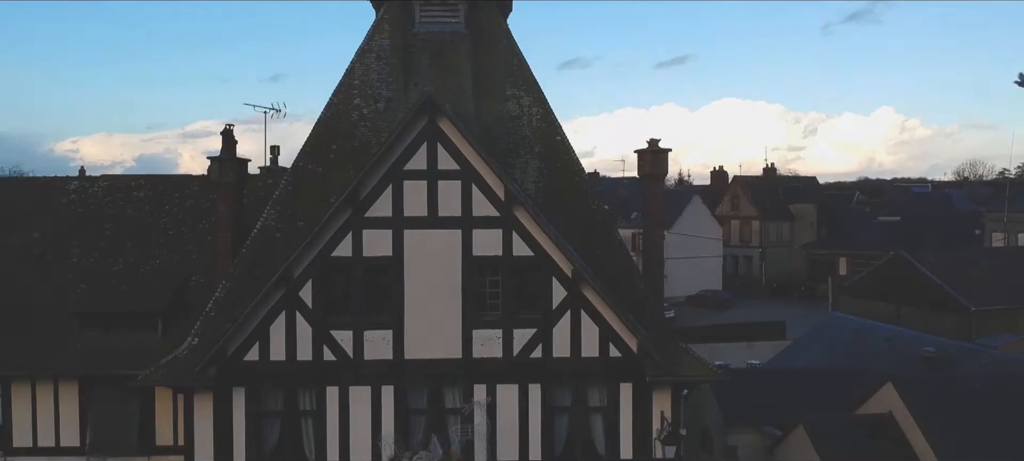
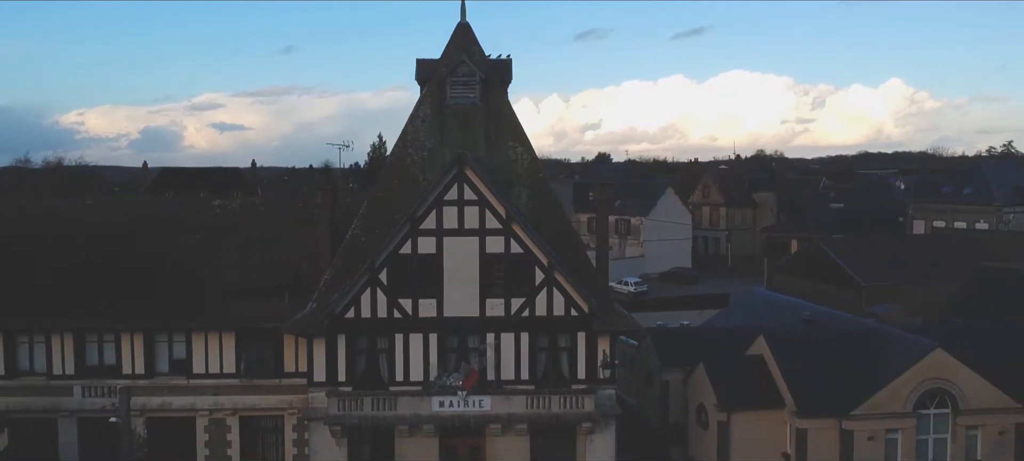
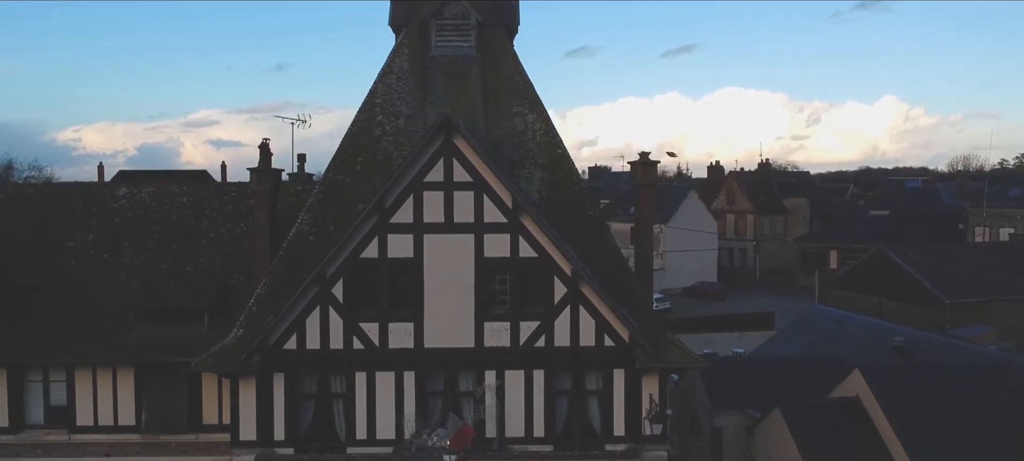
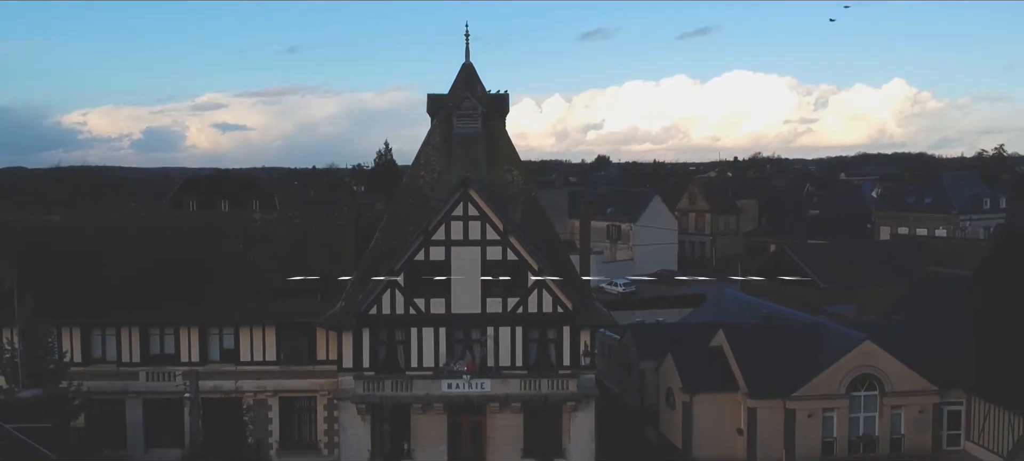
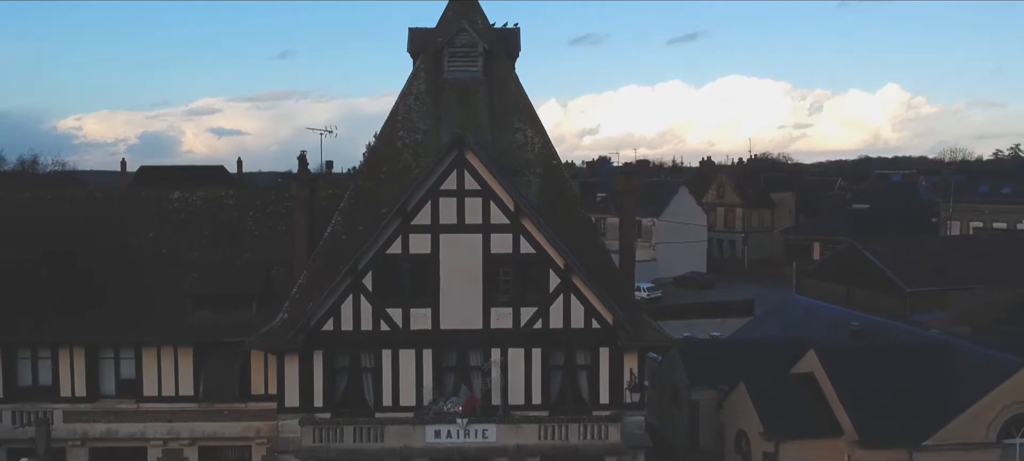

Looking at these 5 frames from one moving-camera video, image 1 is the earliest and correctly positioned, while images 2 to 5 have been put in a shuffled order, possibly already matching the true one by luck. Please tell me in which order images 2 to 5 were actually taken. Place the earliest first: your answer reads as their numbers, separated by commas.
3, 5, 2, 4
